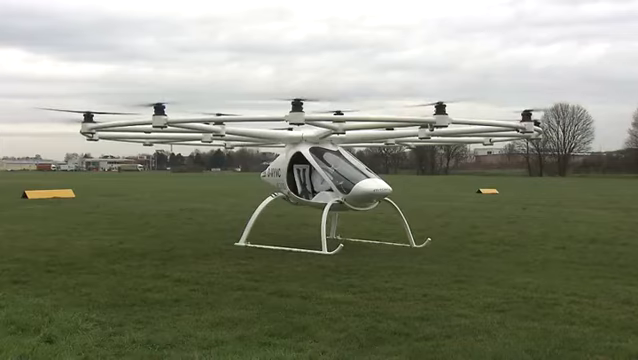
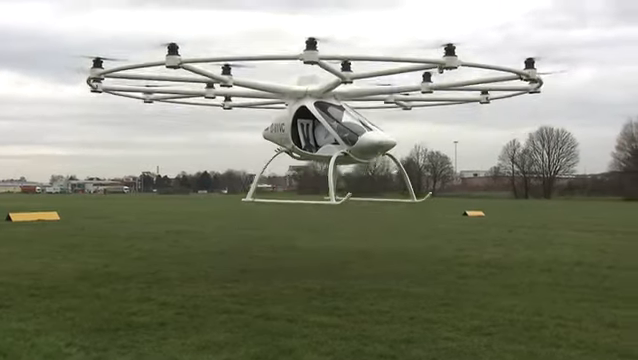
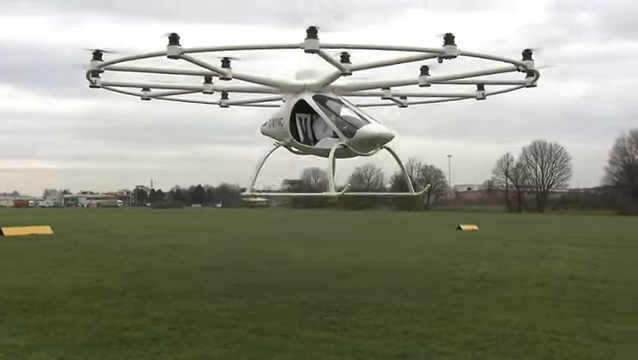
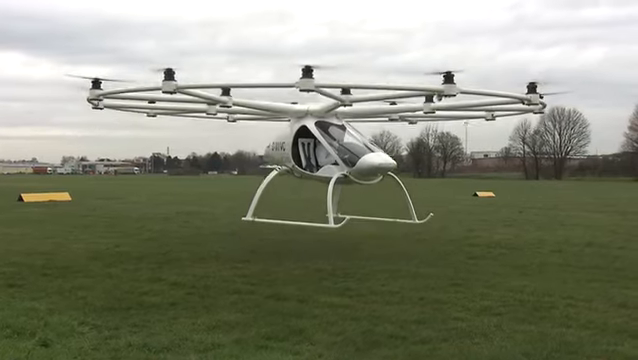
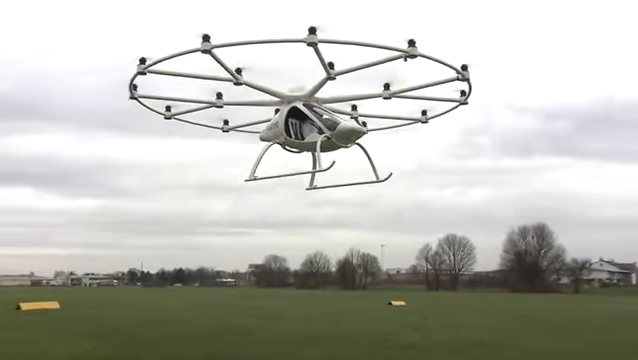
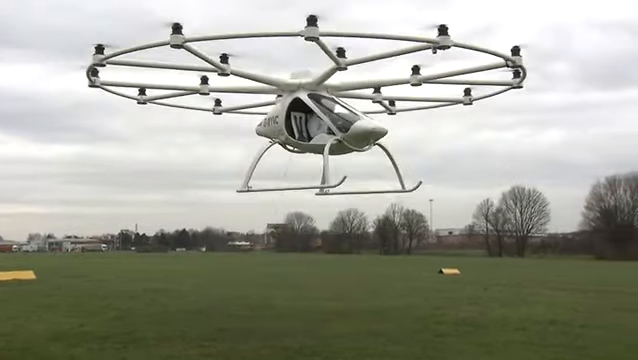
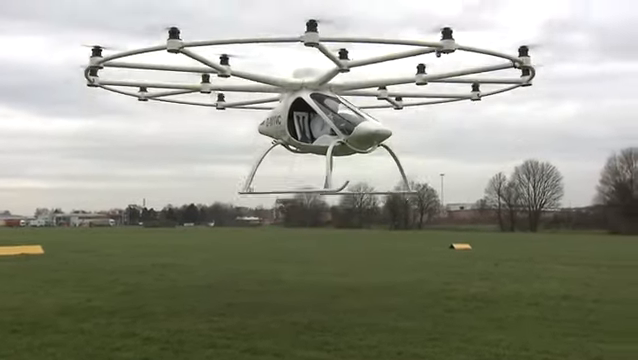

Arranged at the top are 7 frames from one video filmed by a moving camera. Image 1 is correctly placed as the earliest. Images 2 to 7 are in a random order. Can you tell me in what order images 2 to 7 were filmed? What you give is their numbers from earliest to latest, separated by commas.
4, 2, 3, 7, 6, 5
